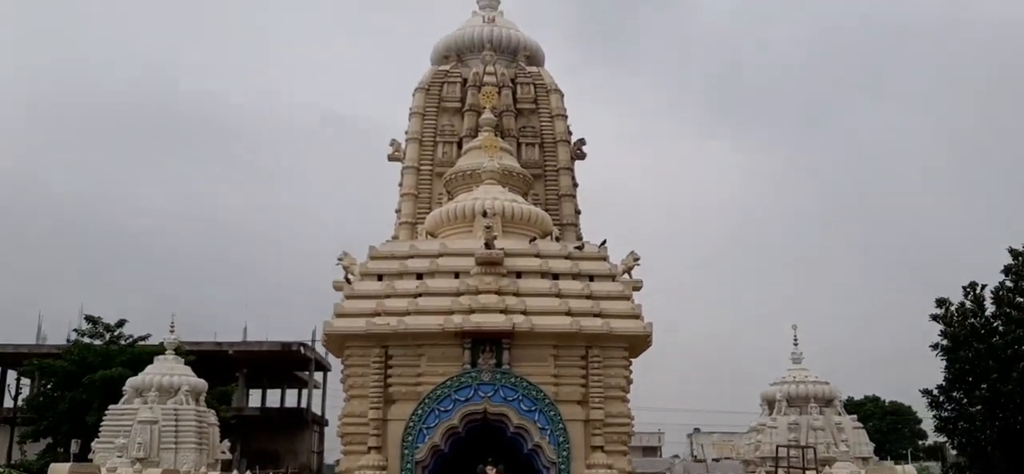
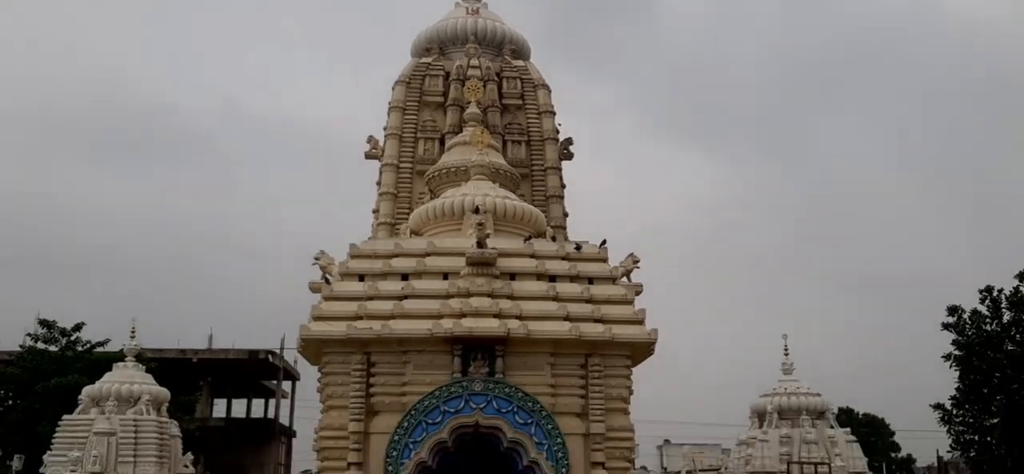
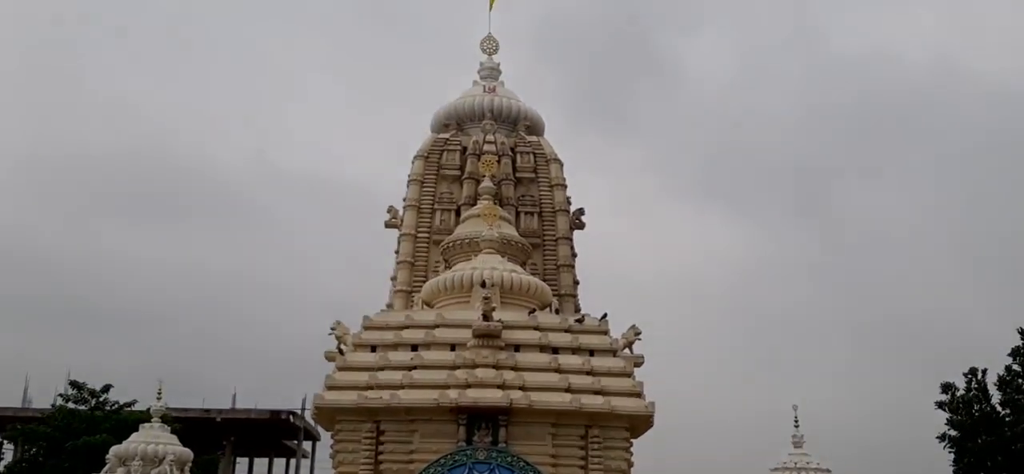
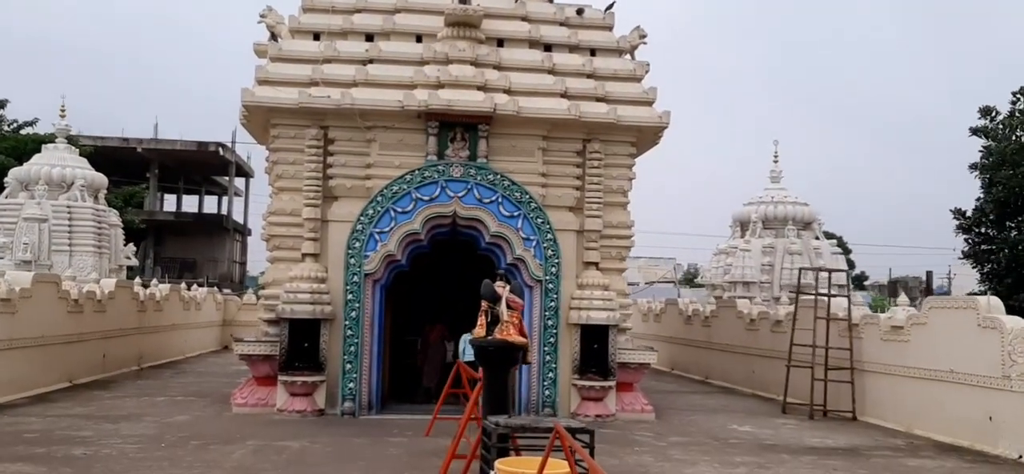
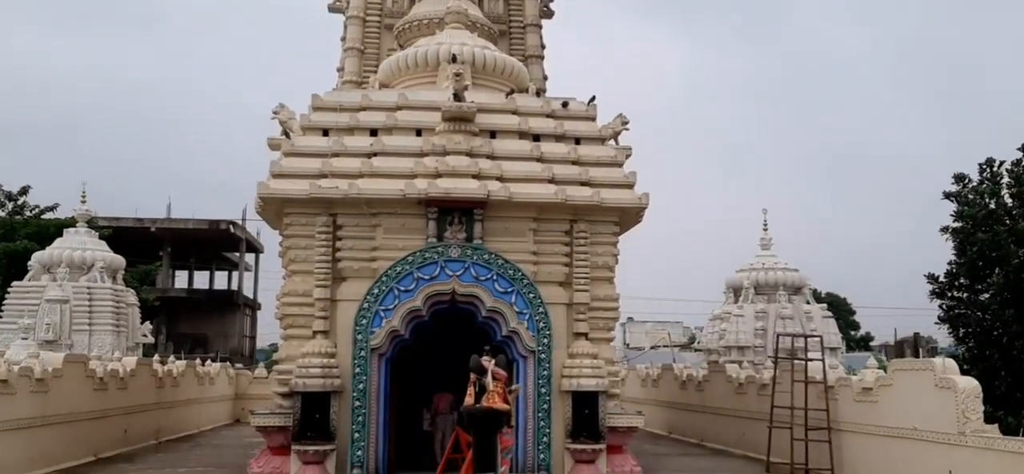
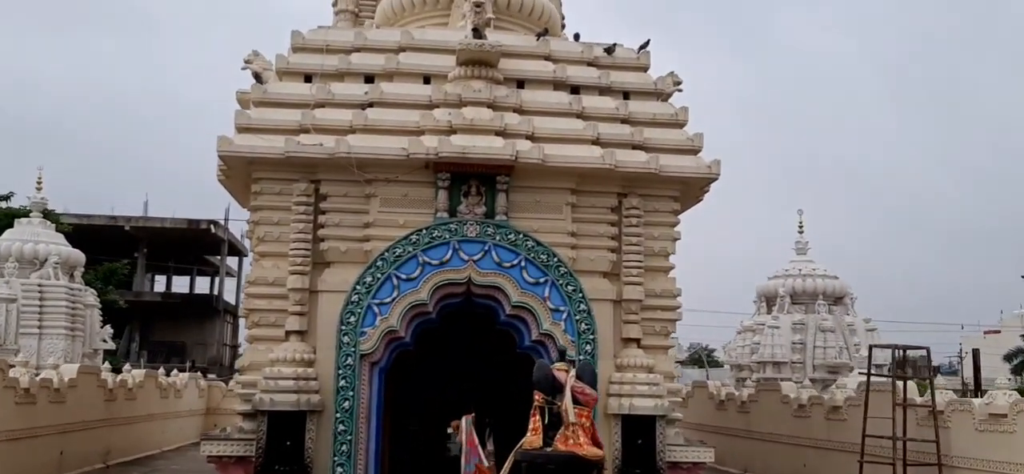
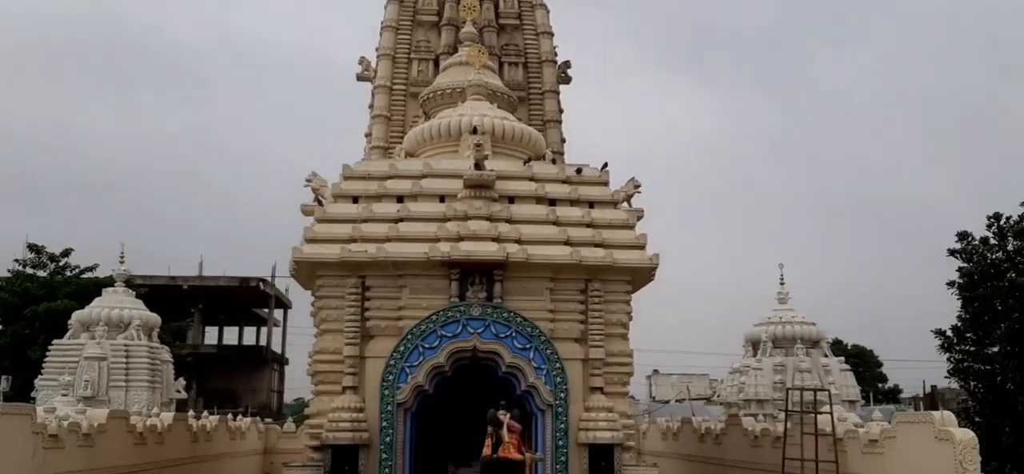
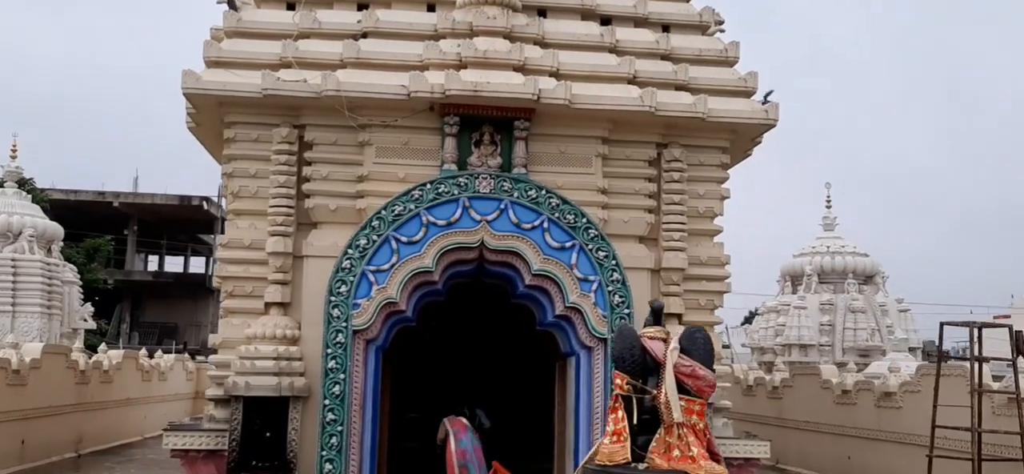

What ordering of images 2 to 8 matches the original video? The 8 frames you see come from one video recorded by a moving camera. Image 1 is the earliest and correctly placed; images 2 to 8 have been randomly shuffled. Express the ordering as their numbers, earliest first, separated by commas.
3, 2, 7, 5, 4, 6, 8
